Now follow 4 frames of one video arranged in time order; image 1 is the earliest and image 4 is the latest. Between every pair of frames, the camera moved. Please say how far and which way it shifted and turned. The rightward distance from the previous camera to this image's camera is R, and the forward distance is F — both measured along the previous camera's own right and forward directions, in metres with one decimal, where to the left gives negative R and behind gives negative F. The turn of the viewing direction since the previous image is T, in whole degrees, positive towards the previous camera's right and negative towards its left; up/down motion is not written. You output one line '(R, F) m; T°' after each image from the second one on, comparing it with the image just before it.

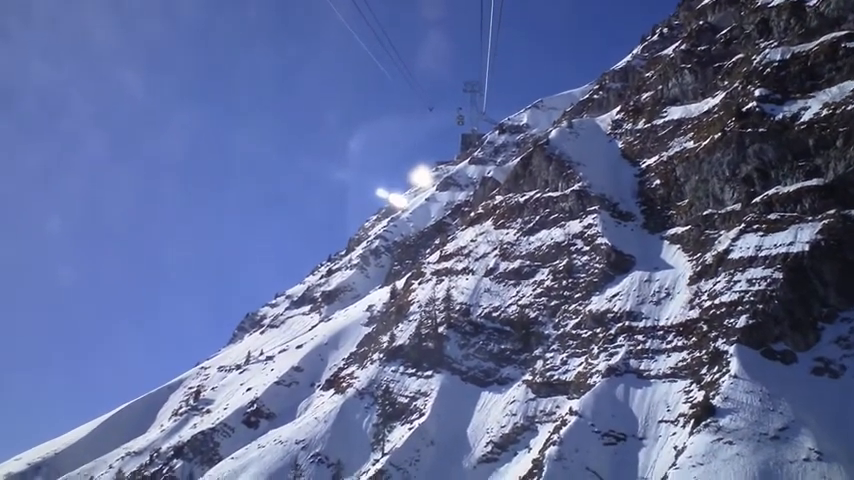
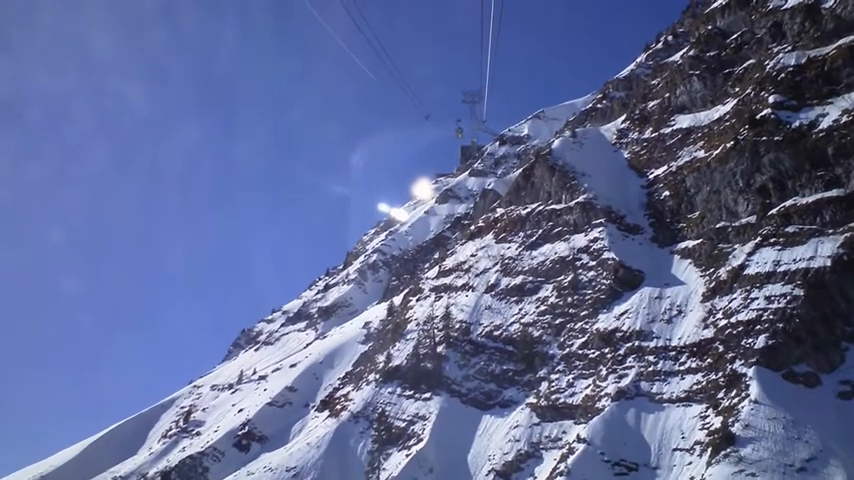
(+0.3, +3.9) m; 0°
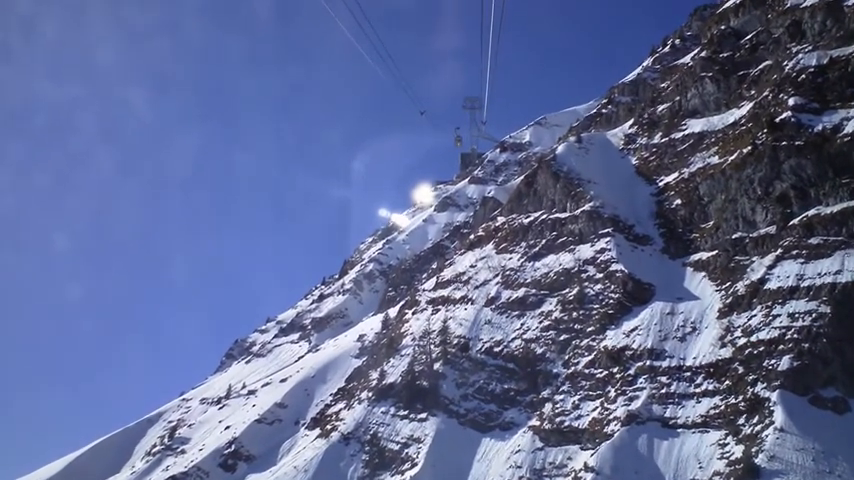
(+0.4, +4.7) m; 0°
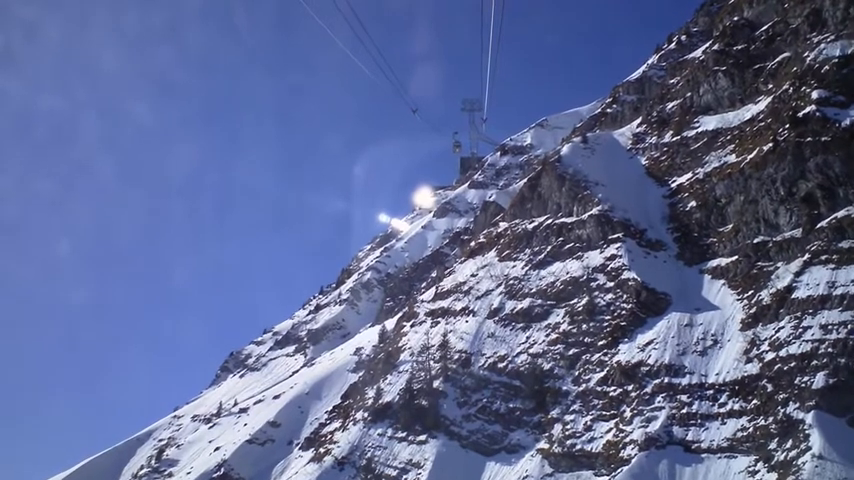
(+0.4, +5.0) m; 0°
